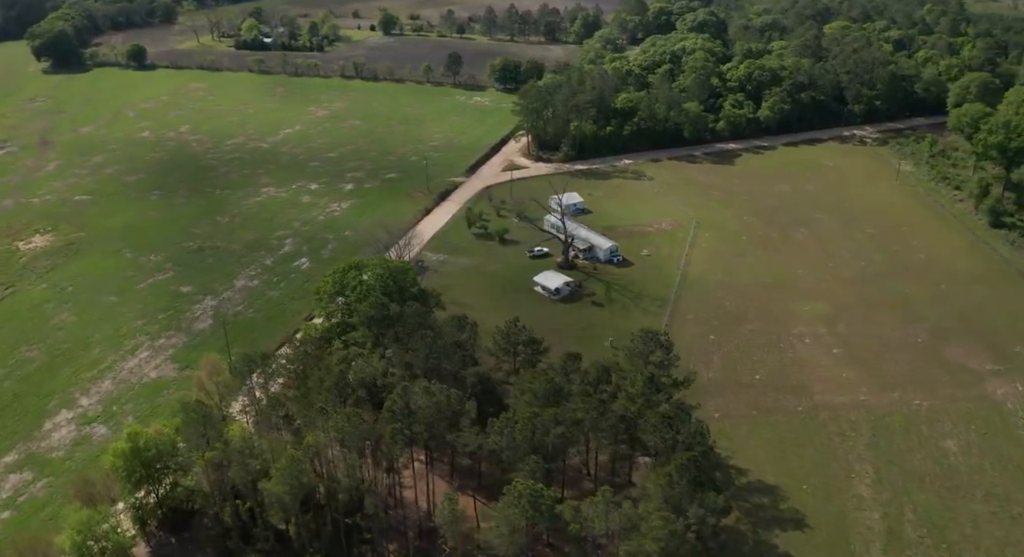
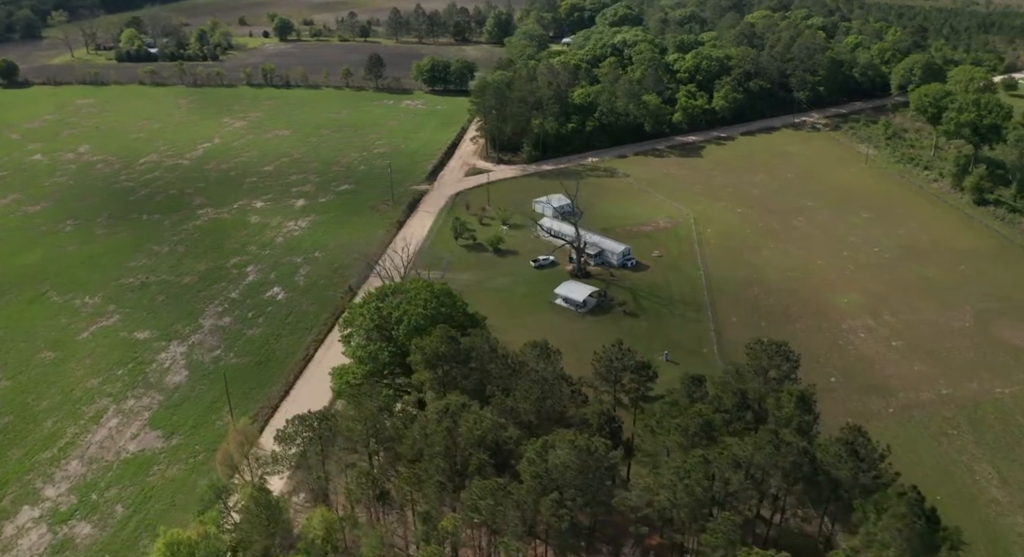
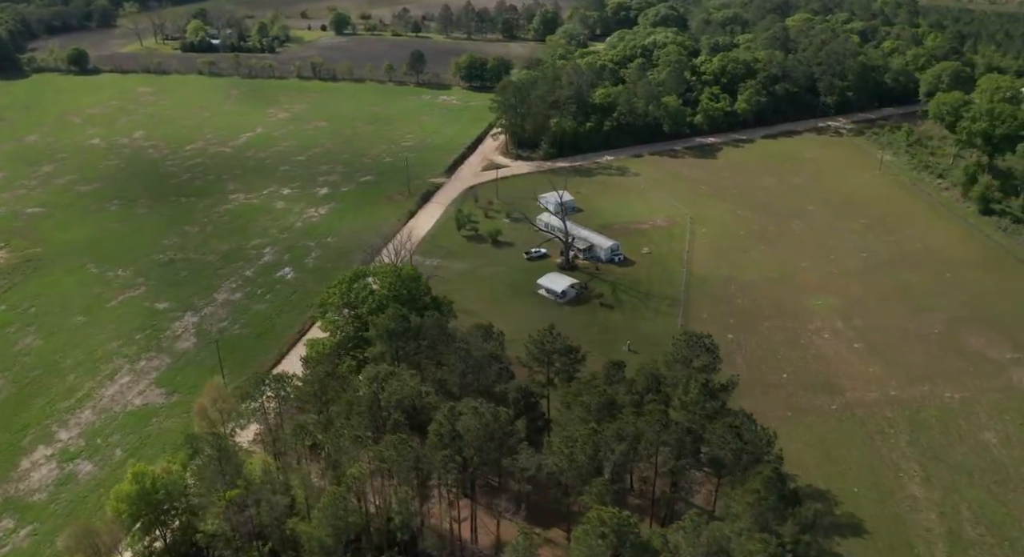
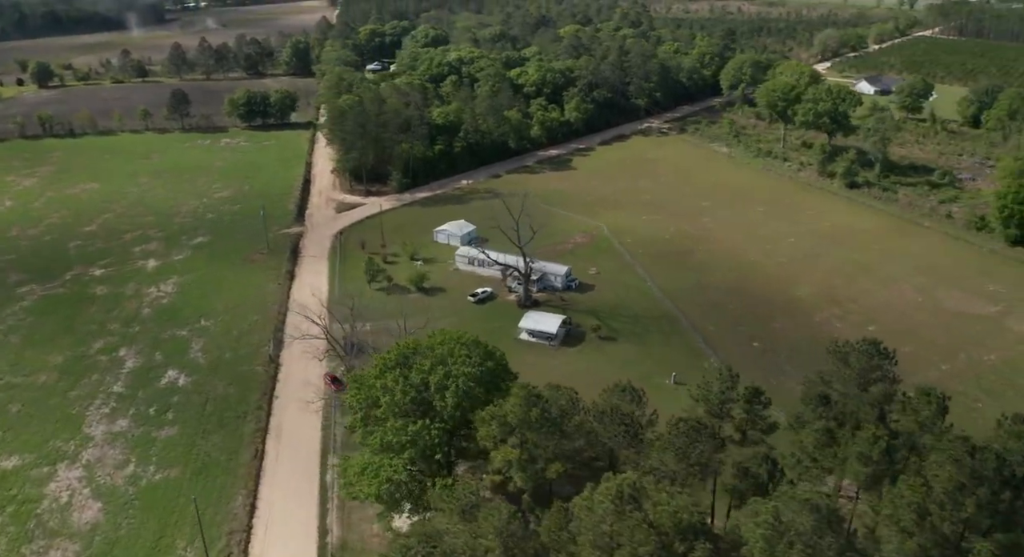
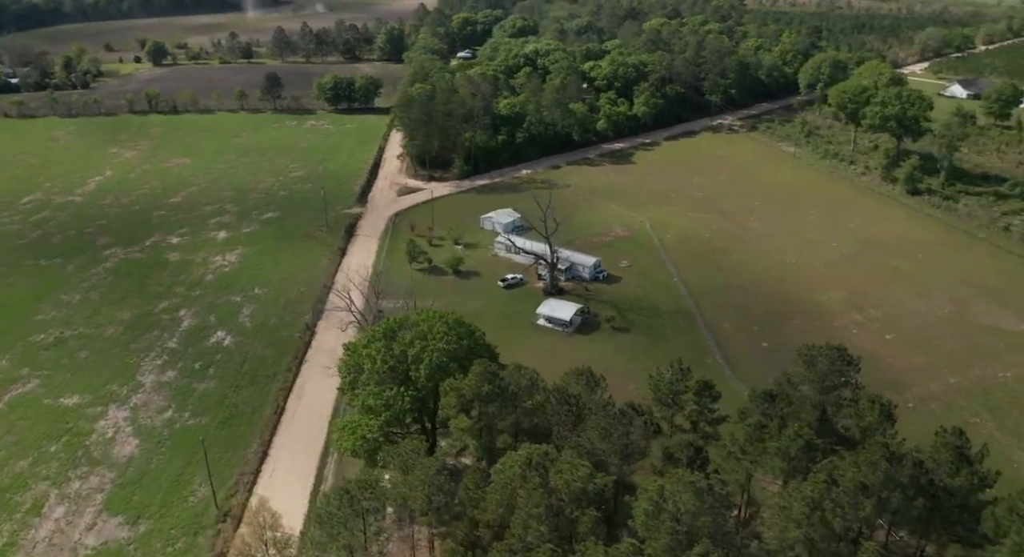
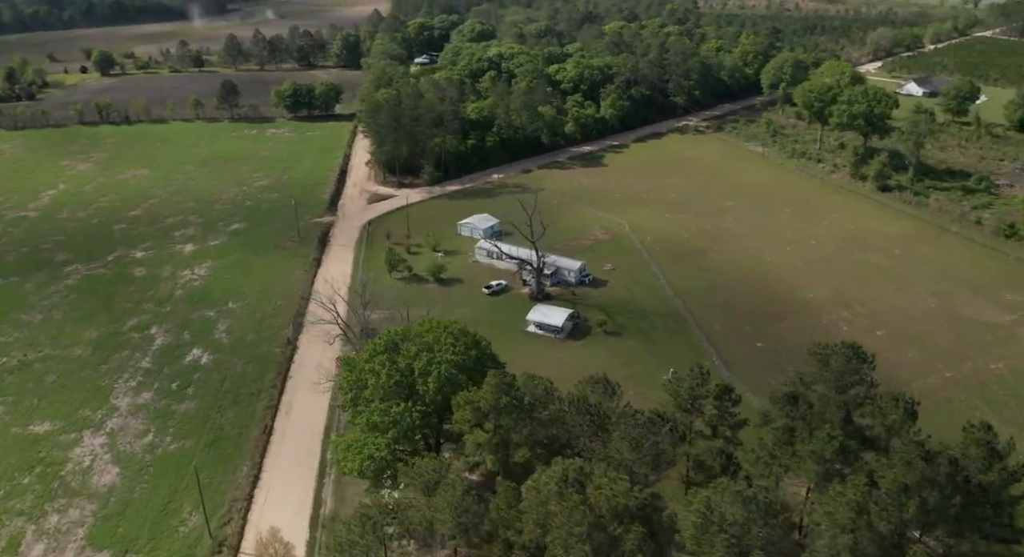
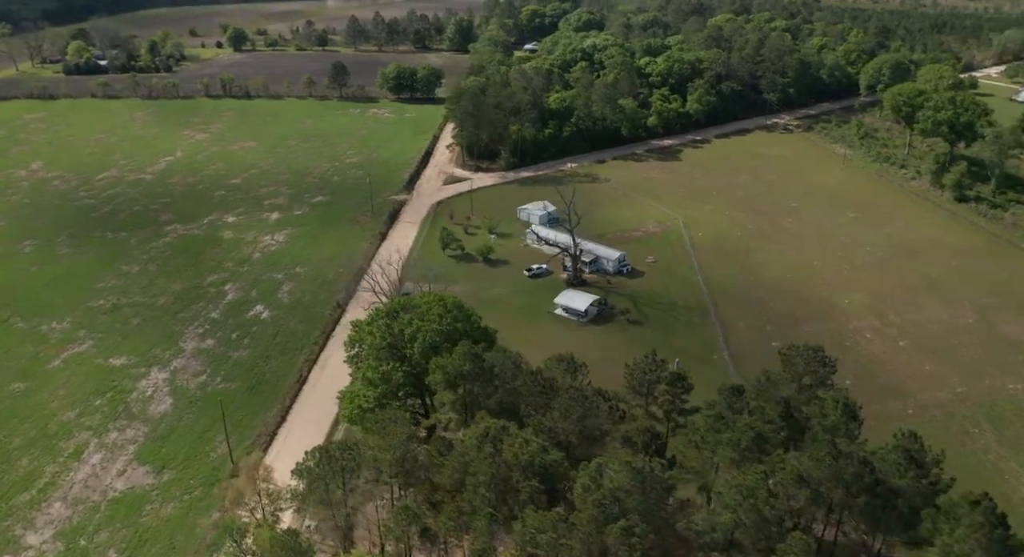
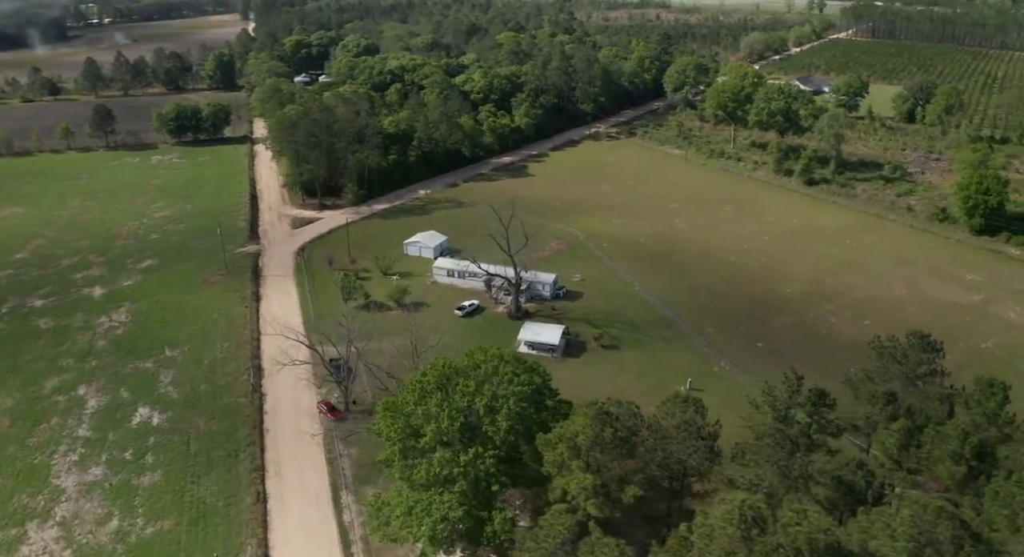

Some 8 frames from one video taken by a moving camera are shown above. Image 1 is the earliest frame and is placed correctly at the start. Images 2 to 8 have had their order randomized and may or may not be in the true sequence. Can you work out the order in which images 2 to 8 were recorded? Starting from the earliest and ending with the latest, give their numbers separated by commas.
3, 2, 7, 5, 6, 4, 8
